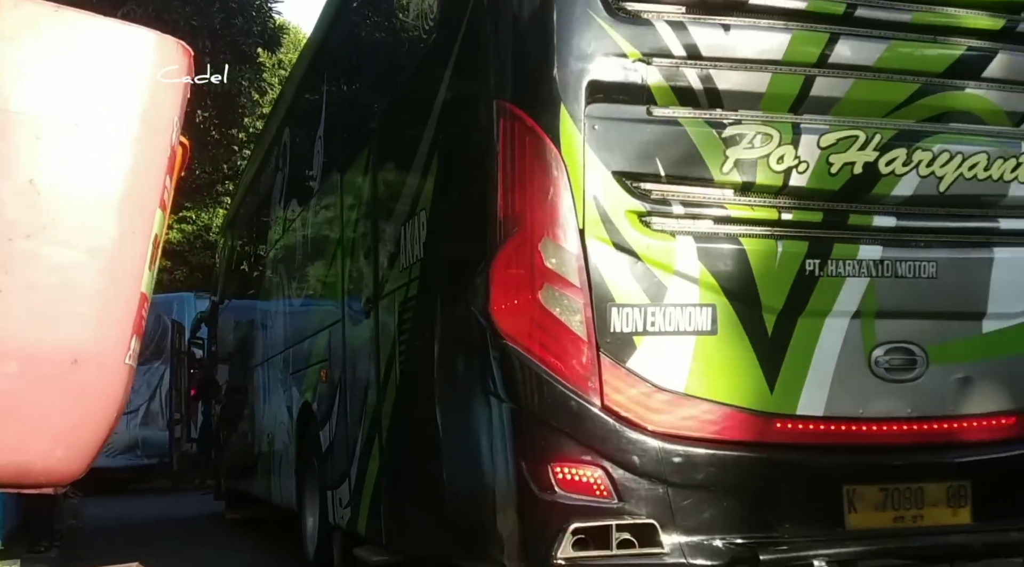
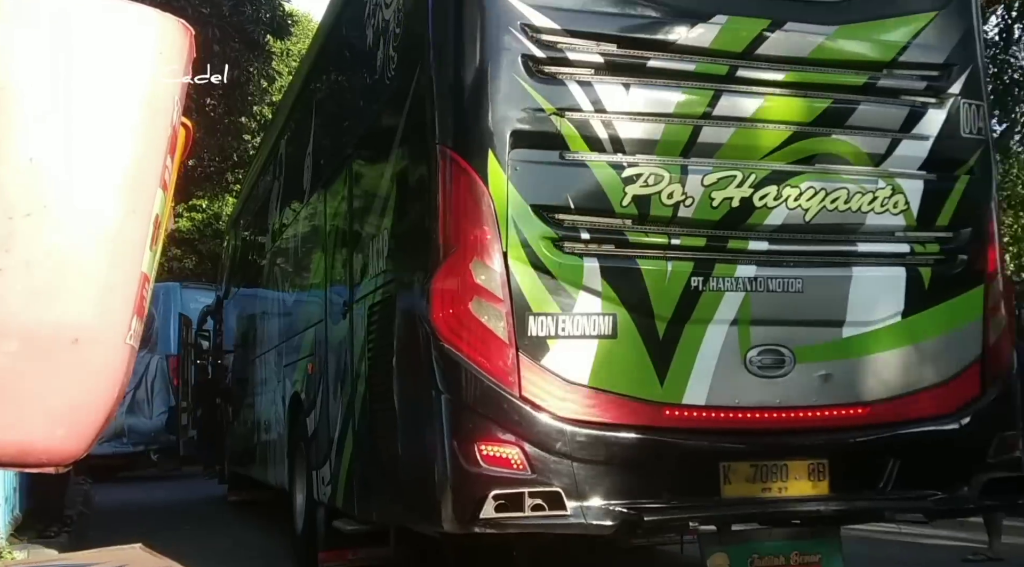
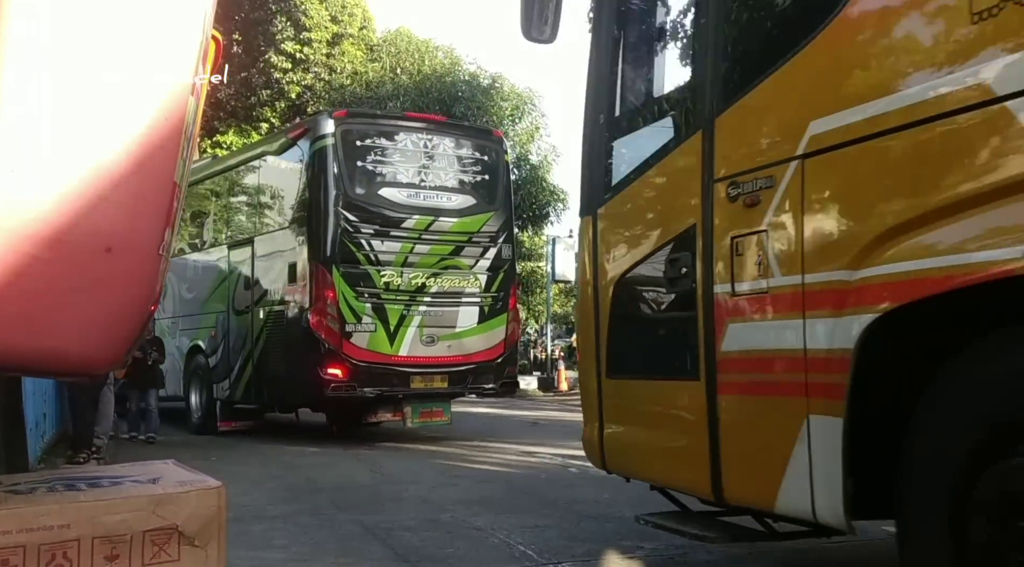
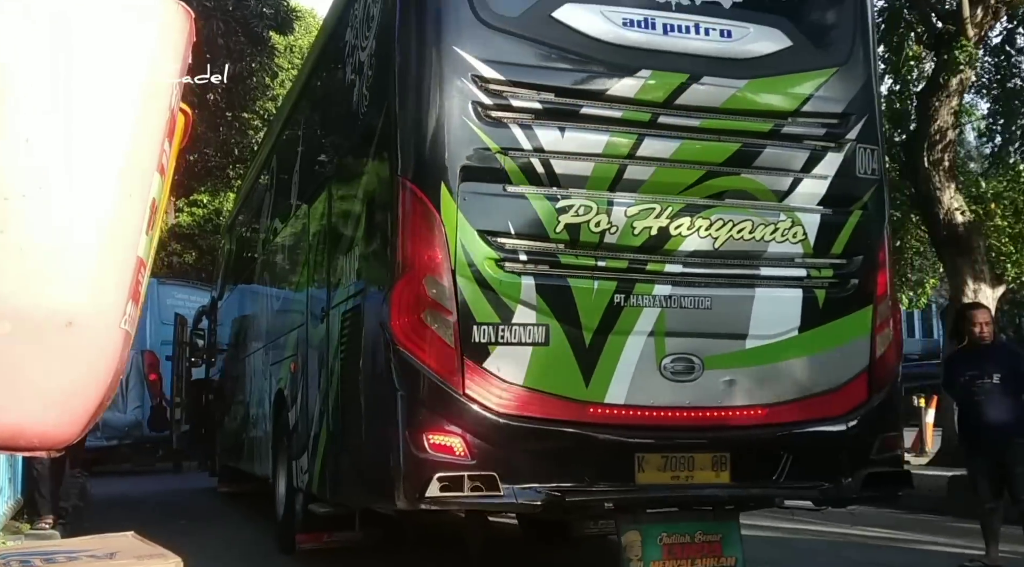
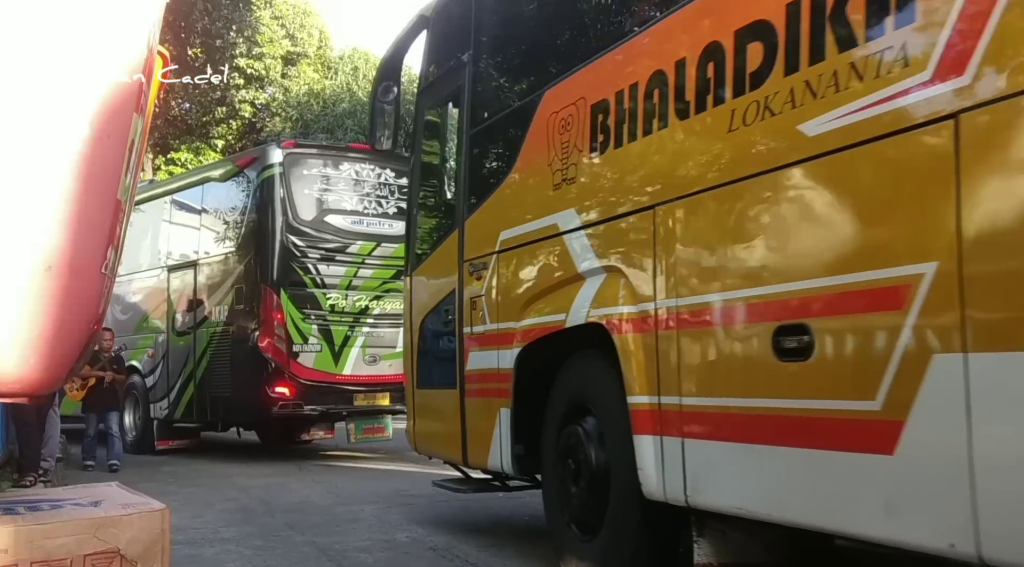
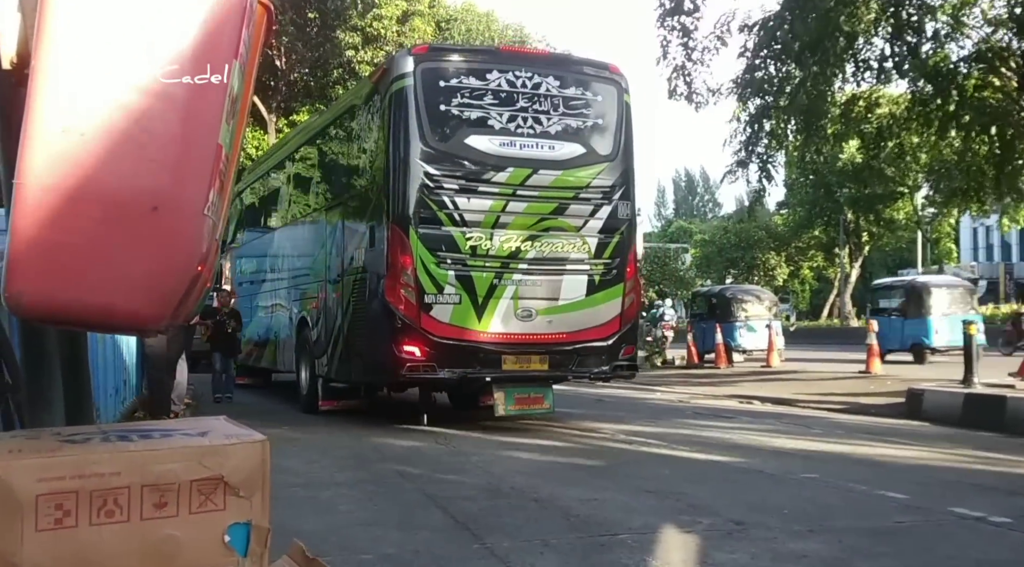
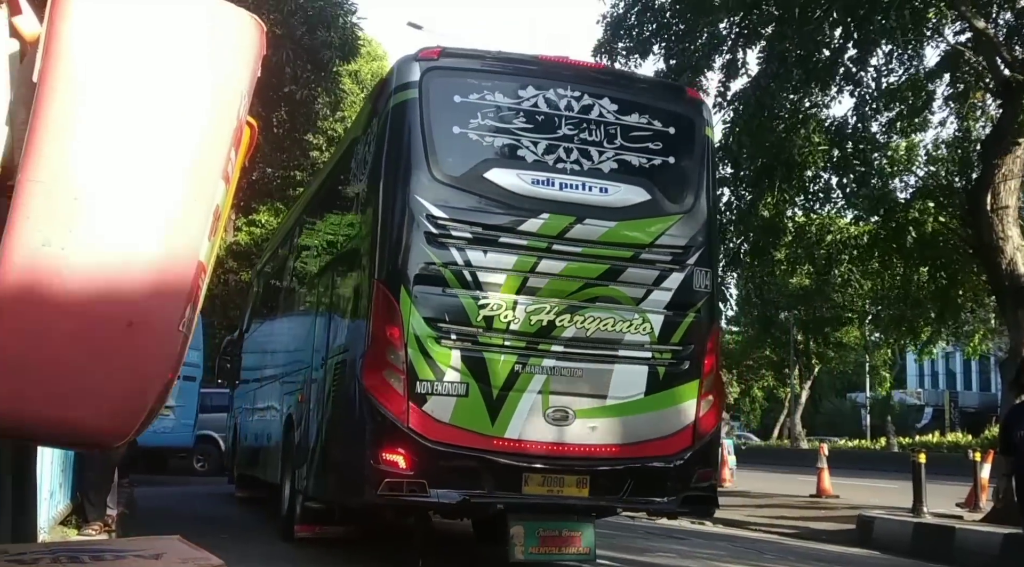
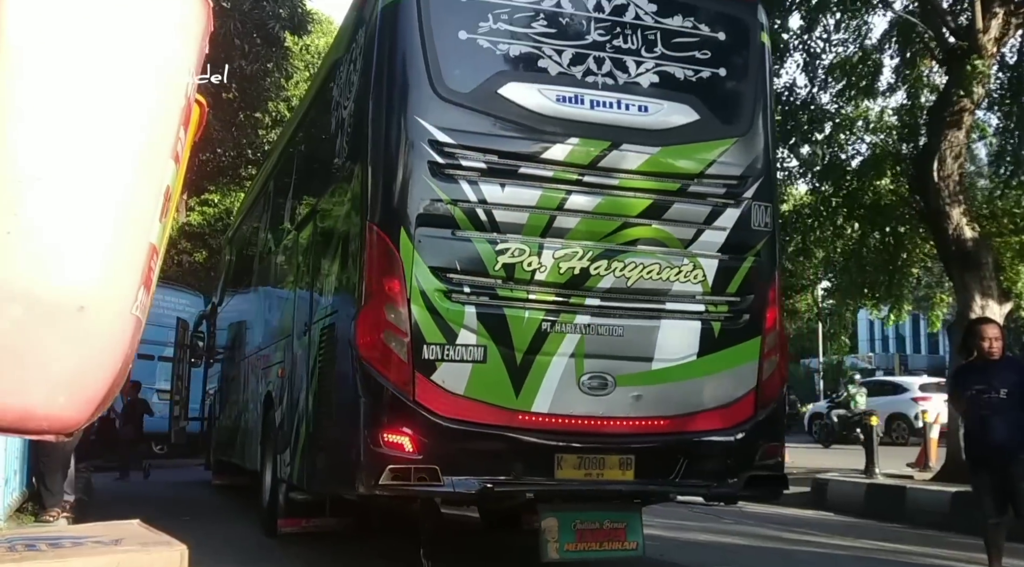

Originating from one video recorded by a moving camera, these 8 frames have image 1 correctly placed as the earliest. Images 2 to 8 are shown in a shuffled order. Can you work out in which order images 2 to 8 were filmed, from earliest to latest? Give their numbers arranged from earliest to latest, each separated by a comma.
2, 4, 8, 7, 6, 3, 5
